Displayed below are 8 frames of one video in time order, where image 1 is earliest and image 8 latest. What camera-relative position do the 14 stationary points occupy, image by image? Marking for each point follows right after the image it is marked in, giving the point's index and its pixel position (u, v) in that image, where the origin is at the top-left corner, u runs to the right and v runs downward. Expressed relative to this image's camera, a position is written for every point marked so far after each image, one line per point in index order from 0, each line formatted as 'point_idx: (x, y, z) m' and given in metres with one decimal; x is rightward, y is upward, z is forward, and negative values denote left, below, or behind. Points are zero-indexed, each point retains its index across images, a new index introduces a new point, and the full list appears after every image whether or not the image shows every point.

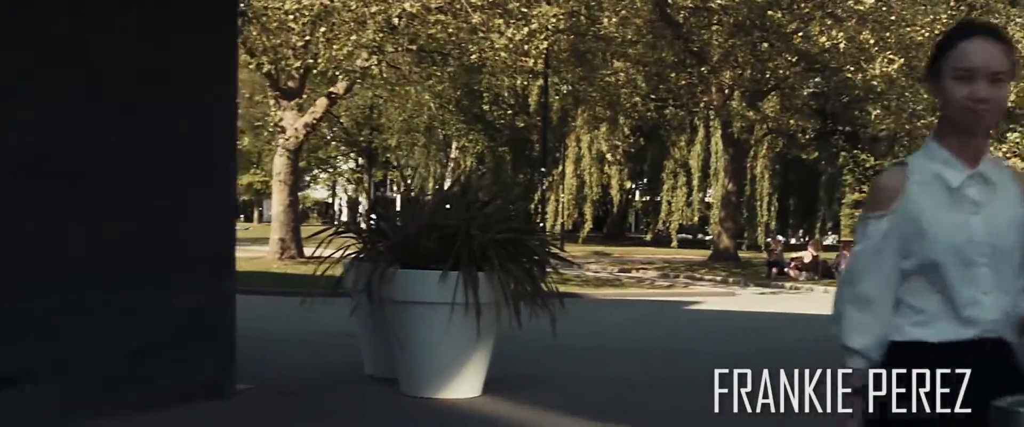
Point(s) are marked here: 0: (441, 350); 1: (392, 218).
0: (-0.5, -0.9, +10.1) m
1: (-0.8, 0.0, +10.5) m
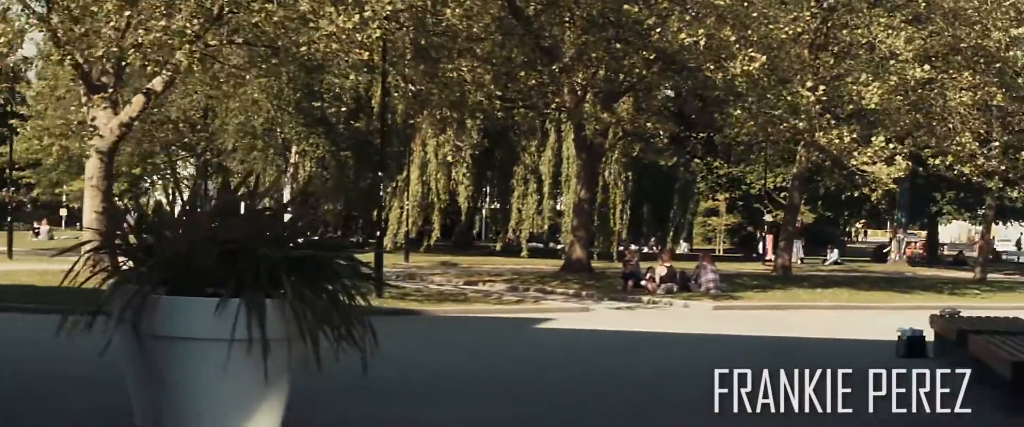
0: (-1.5, -0.9, +7.9) m
1: (-1.9, -0.1, +8.2) m
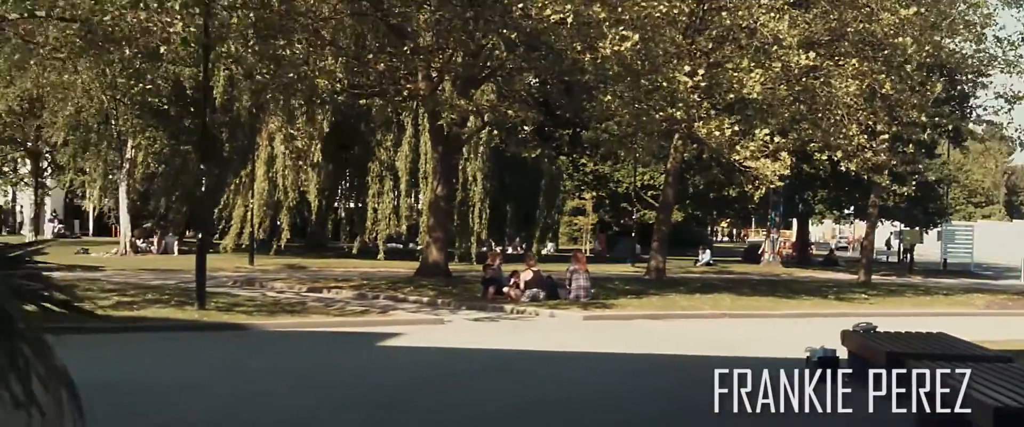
0: (-2.2, -0.9, +4.8) m
1: (-2.6, -0.1, +5.2) m
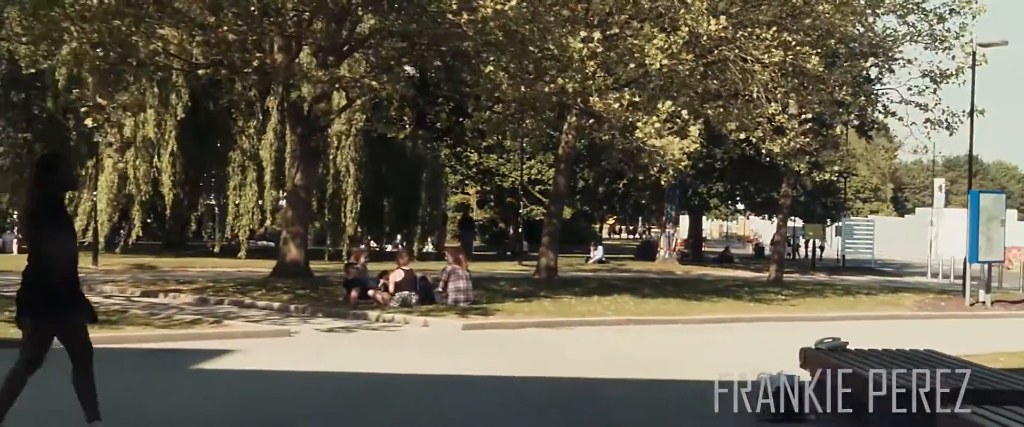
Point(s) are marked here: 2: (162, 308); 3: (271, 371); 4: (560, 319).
0: (-2.5, -0.8, +1.1) m
1: (-2.9, +0.1, +1.4) m
2: (-4.4, -1.2, +19.8) m
3: (-2.1, -1.3, +13.4) m
4: (+0.6, -1.3, +19.4) m
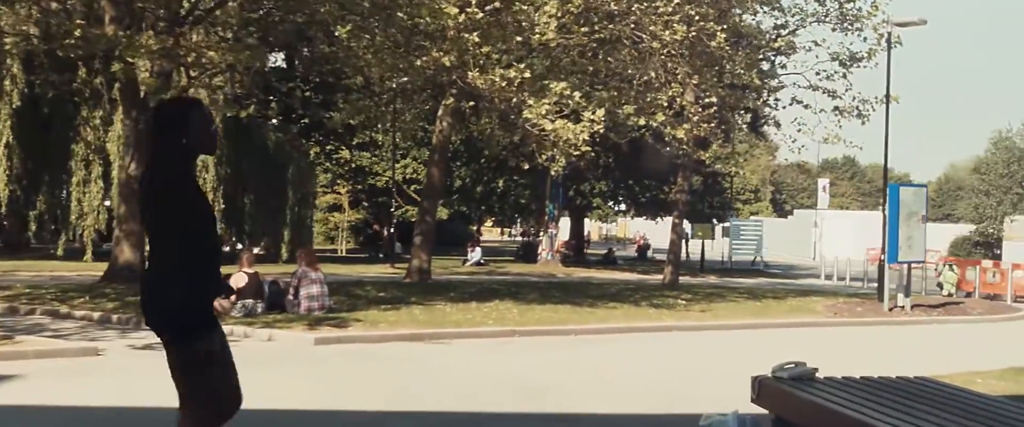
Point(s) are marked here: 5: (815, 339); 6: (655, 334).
0: (-2.5, -0.7, -2.0) m
1: (-3.0, +0.2, -1.7) m
2: (-5.8, -1.1, +16.5) m
3: (-3.0, -1.2, +10.3) m
4: (-0.8, -1.2, +16.5) m
5: (+3.8, -1.6, +19.7) m
6: (+1.6, -1.4, +18.2) m
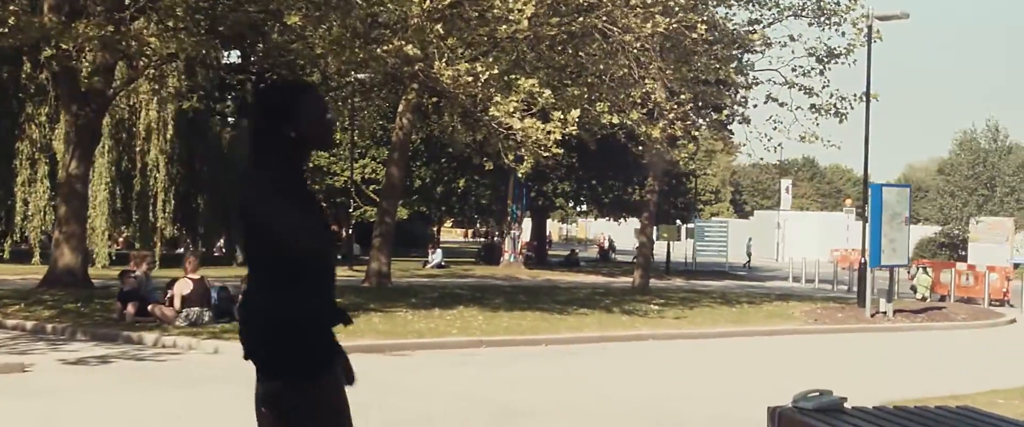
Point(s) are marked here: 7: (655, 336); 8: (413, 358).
0: (-2.3, -0.7, -3.2) m
1: (-2.8, +0.2, -2.9) m
2: (-6.2, -1.1, +15.2) m
3: (-3.2, -1.3, +9.1) m
4: (-1.2, -1.2, +15.4) m
5: (+3.4, -1.6, +18.7) m
6: (+1.3, -1.4, +17.1) m
7: (+1.6, -1.4, +17.8) m
8: (-0.9, -1.3, +14.7) m
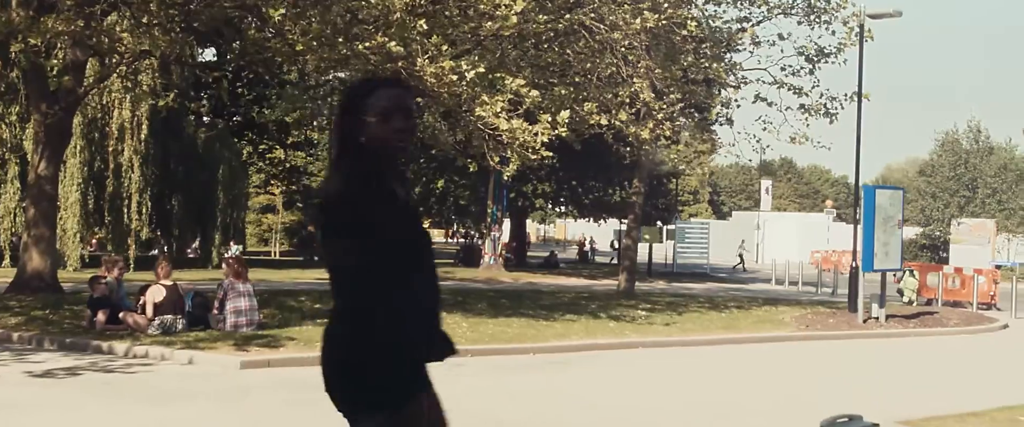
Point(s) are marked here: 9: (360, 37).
0: (-2.2, -0.7, -3.8) m
1: (-2.7, +0.1, -3.6) m
2: (-6.3, -1.2, +14.5) m
3: (-3.2, -1.3, +8.5) m
4: (-1.3, -1.3, +14.7) m
5: (+3.2, -1.6, +18.2) m
6: (+1.1, -1.4, +16.5) m
7: (+1.4, -1.4, +17.2) m
8: (-1.0, -1.4, +14.1) m
9: (-1.7, +1.9, +17.3) m
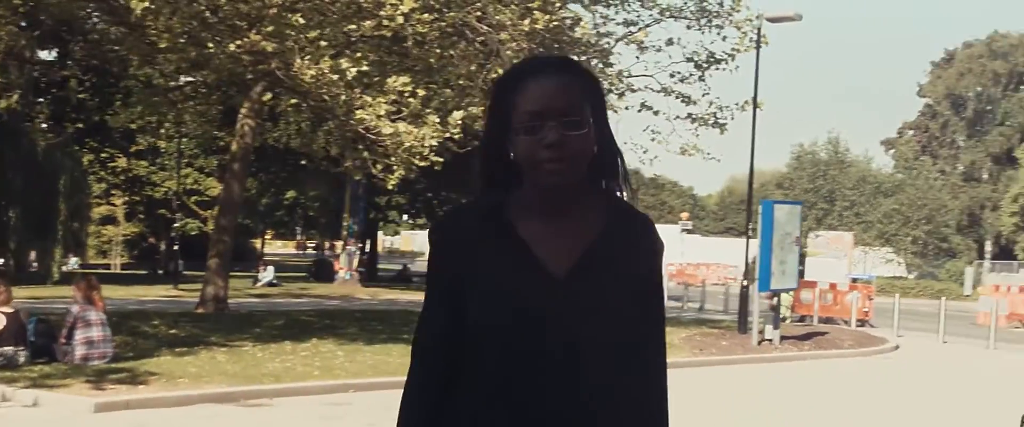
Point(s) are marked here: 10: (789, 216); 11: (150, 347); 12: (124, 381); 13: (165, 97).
0: (-1.2, -0.7, -5.5) m
1: (-1.7, +0.1, -5.3) m
2: (-7.1, -1.3, +12.4) m
3: (-3.5, -1.4, +6.6) m
4: (-2.2, -1.4, +13.1) m
5: (+2.0, -1.8, +16.9) m
6: (0.0, -1.6, +15.0) m
7: (+0.3, -1.6, +15.8) m
8: (-1.9, -1.5, +12.4) m
9: (-2.8, +1.8, +15.6) m
10: (+3.5, 0.0, +19.9) m
11: (-3.6, -1.3, +15.8) m
12: (-3.1, -1.3, +12.7) m
13: (-4.5, +1.6, +20.1) m
